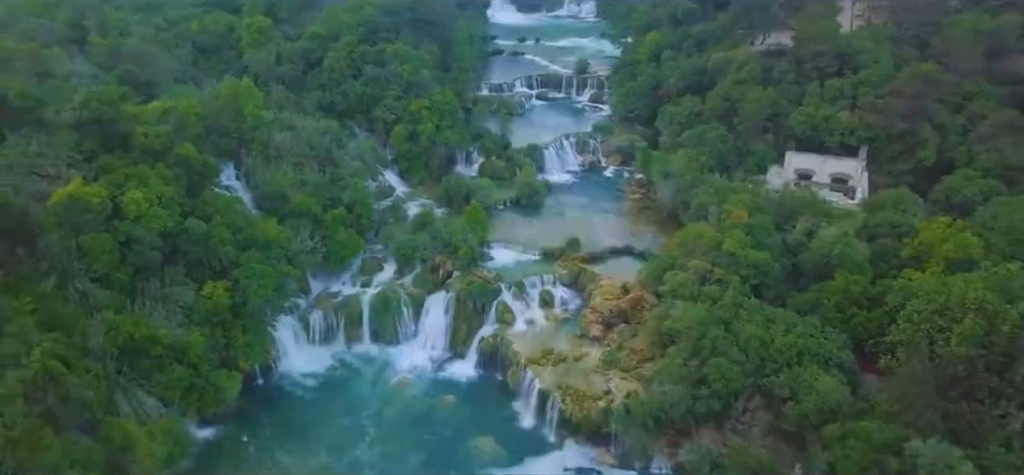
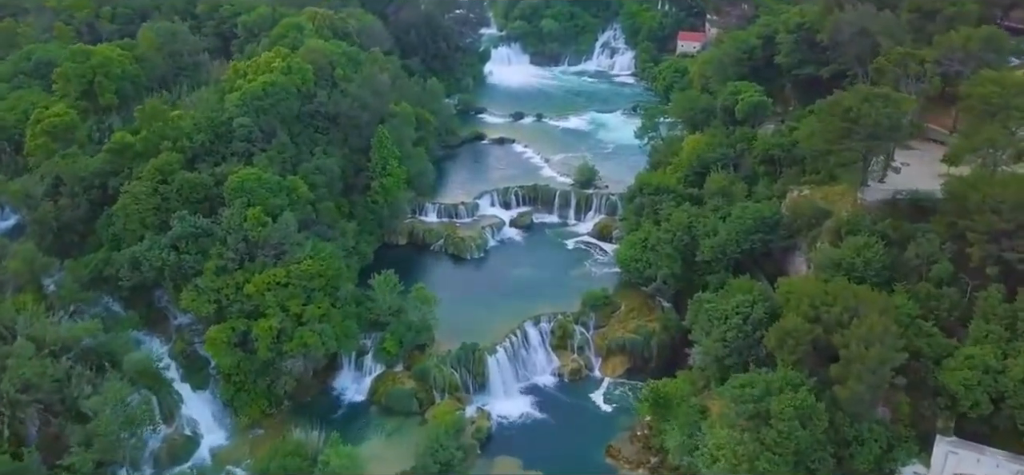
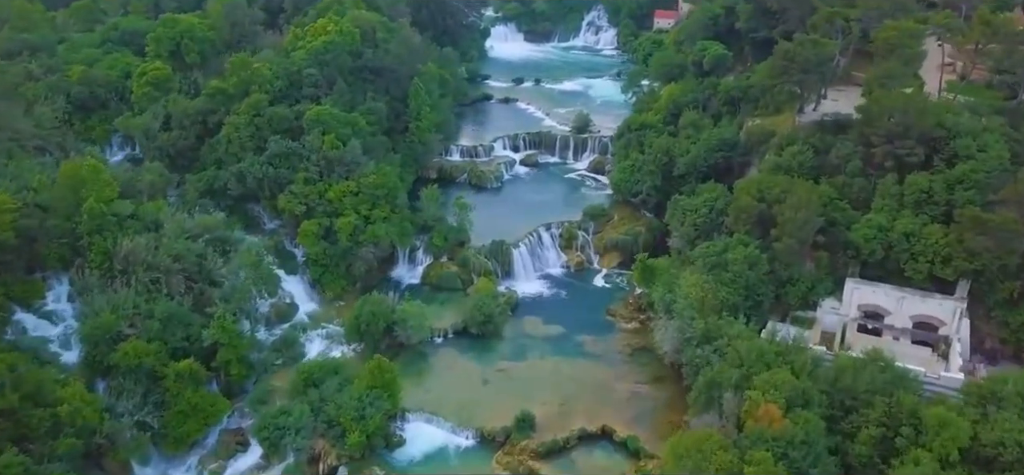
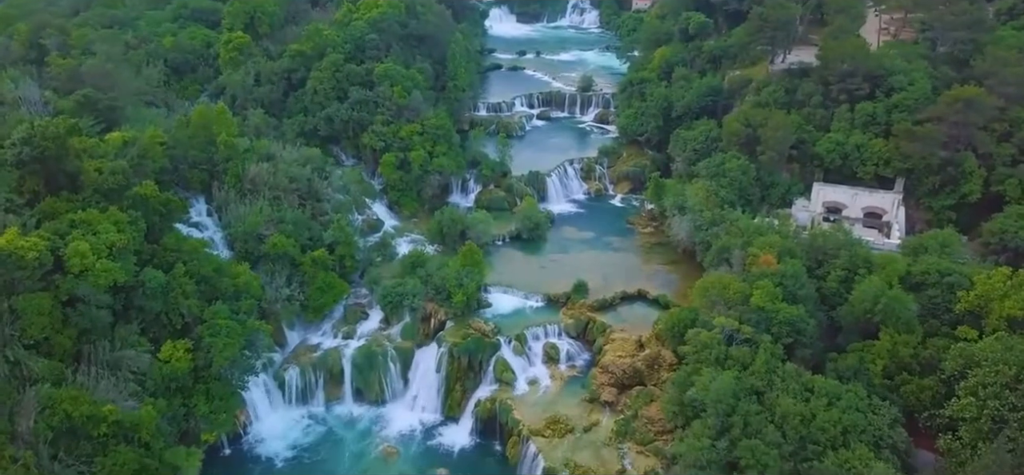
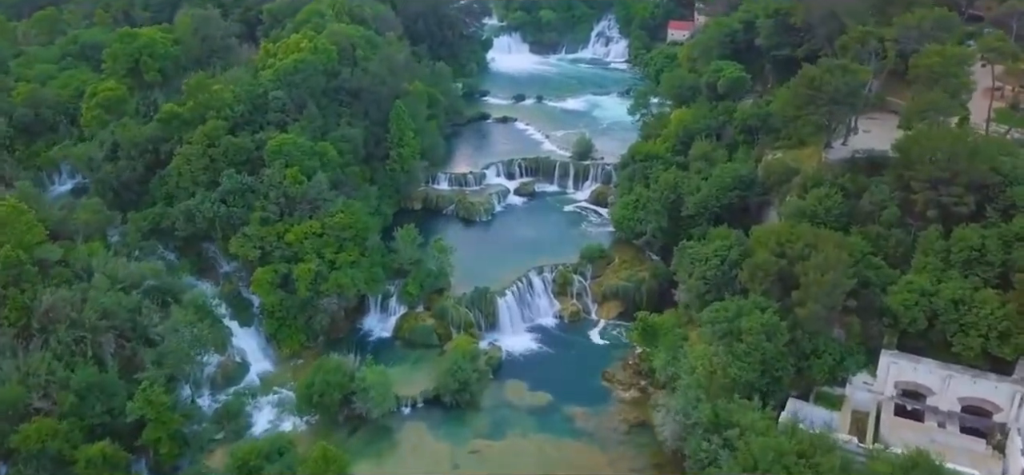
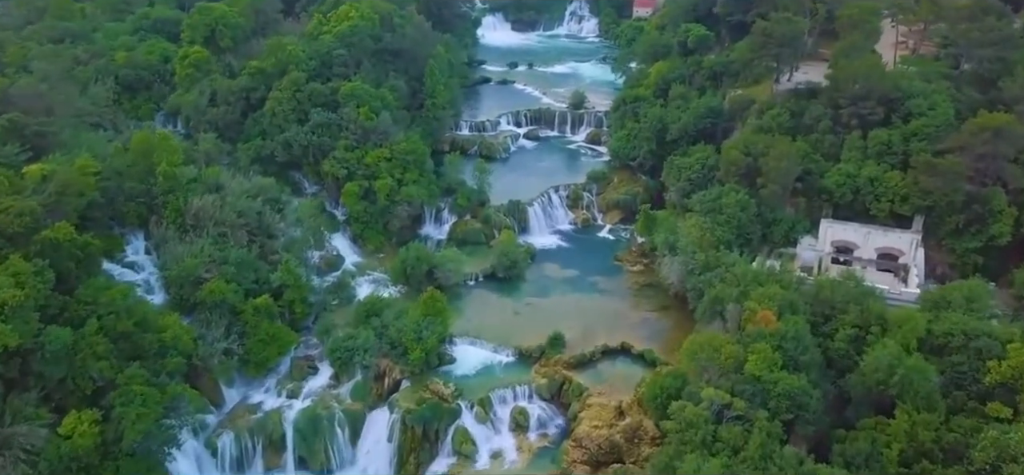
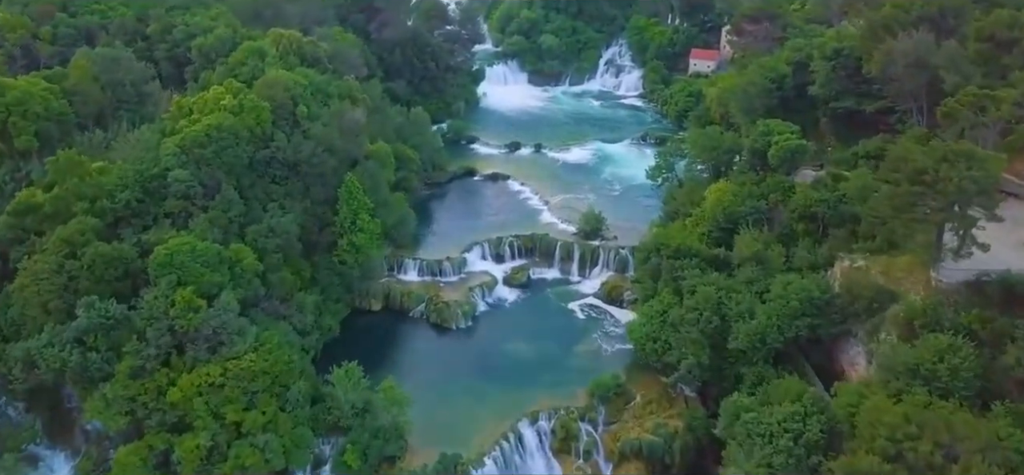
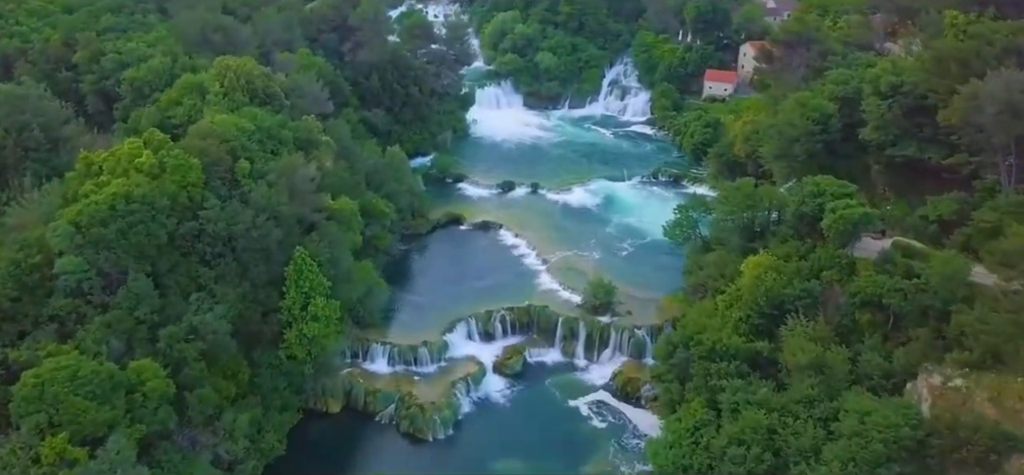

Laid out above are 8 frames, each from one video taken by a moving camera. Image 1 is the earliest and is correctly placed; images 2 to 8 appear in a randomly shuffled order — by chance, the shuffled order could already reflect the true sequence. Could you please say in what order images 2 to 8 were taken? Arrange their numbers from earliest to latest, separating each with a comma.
4, 6, 3, 5, 2, 7, 8
